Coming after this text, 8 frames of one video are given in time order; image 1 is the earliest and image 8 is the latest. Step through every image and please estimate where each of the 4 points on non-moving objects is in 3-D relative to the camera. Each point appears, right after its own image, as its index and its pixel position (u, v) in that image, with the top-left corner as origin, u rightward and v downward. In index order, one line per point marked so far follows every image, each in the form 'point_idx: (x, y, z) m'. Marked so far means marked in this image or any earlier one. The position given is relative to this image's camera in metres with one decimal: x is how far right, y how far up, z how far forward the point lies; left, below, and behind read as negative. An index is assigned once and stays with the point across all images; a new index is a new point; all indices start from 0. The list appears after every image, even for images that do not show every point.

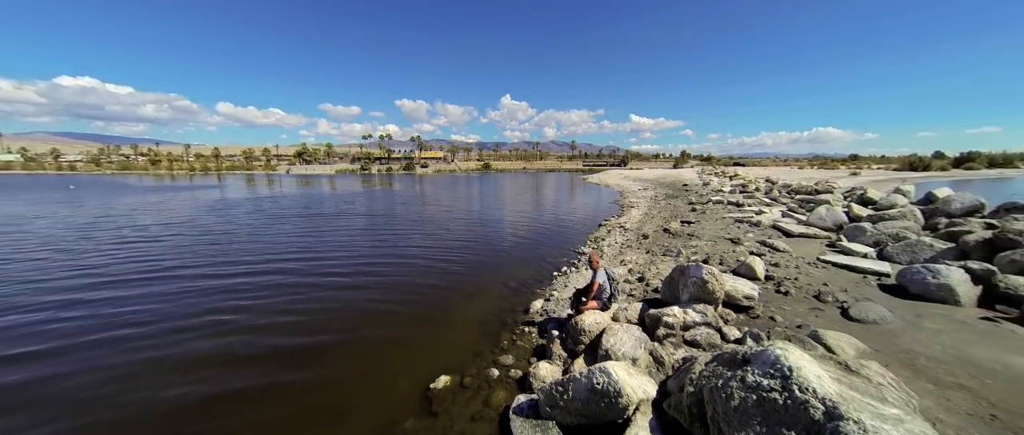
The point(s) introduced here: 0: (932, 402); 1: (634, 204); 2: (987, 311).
0: (+3.1, -1.3, +2.3) m
1: (+7.5, +0.8, +19.3) m
2: (+5.2, -1.0, +3.4) m
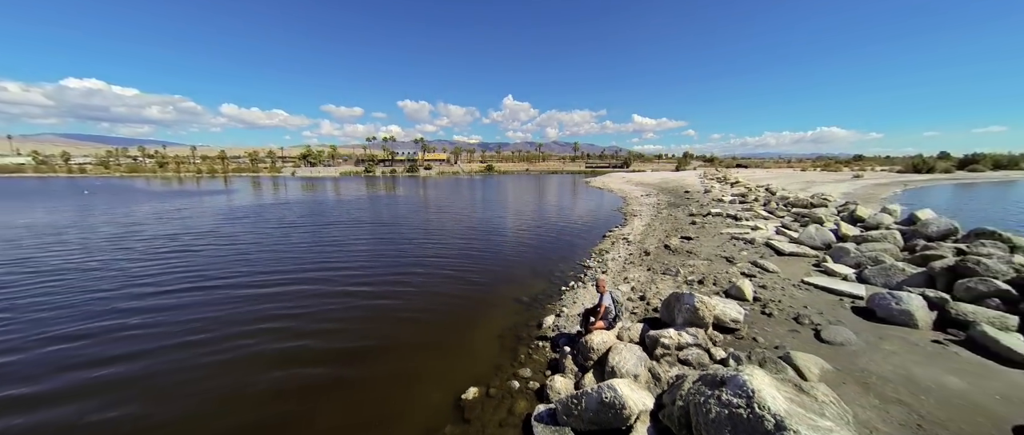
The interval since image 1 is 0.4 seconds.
0: (+3.4, -1.8, +2.9) m
1: (+7.9, +0.3, +19.9) m
2: (+5.4, -1.5, +4.0) m
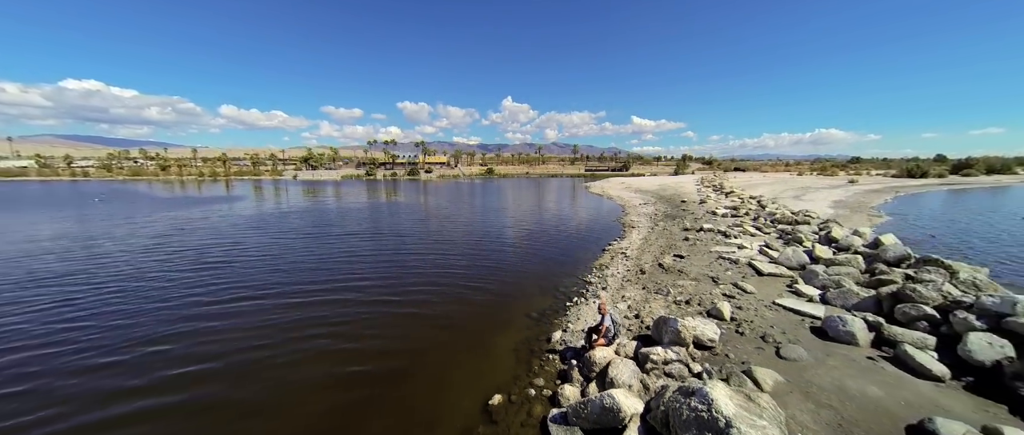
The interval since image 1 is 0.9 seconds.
0: (+3.7, -2.4, +3.9) m
1: (+8.2, -0.4, +20.9) m
2: (+5.7, -2.1, +5.0) m
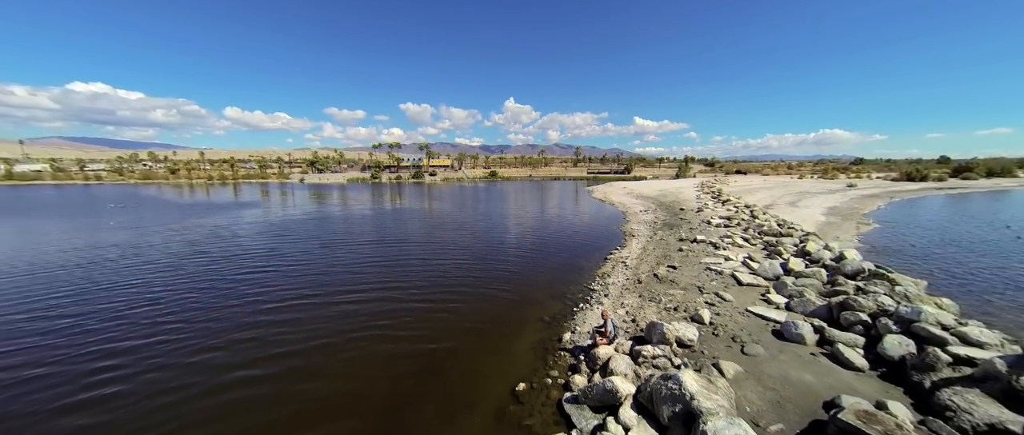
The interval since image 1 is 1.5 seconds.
0: (+4.1, -3.0, +5.3) m
1: (+8.8, -1.0, +22.3) m
2: (+6.2, -2.7, +6.4) m
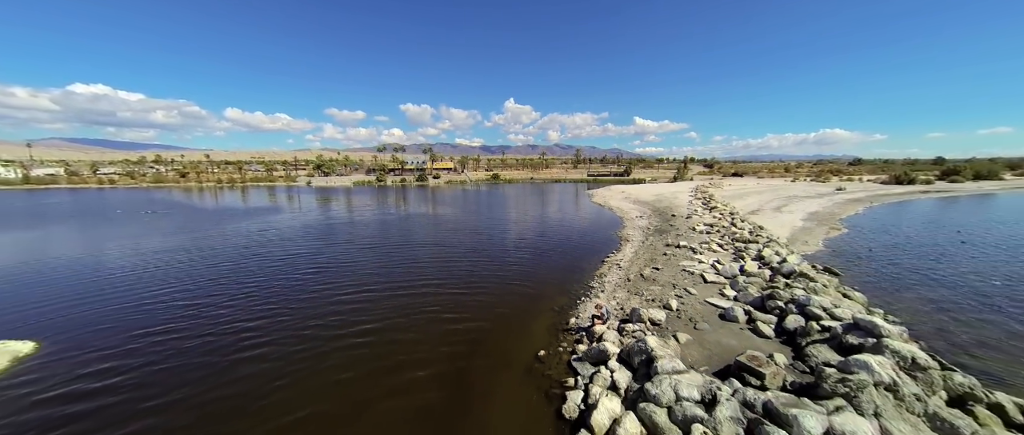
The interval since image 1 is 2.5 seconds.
0: (+4.8, -3.5, +8.3) m
1: (+9.5, -1.5, +25.2) m
2: (+6.9, -3.2, +9.3) m
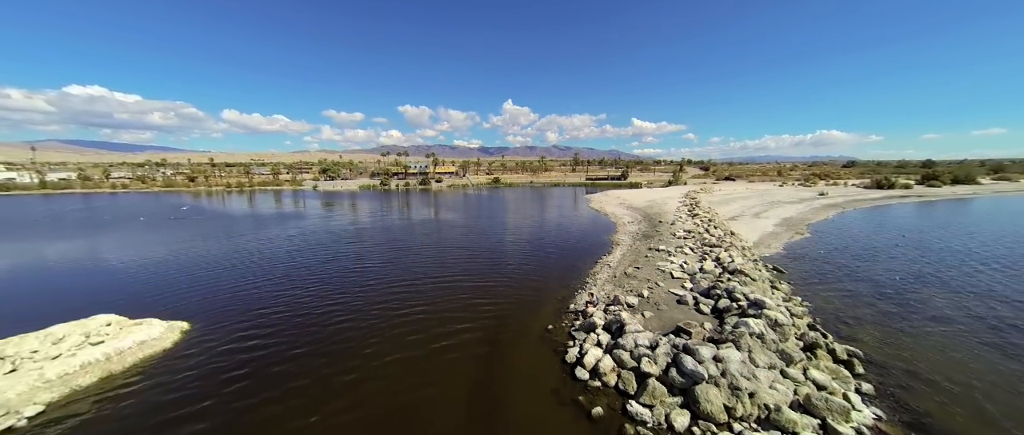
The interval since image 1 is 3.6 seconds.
0: (+5.6, -4.1, +12.3) m
1: (+10.1, -2.2, +29.3) m
2: (+7.6, -3.8, +13.4) m
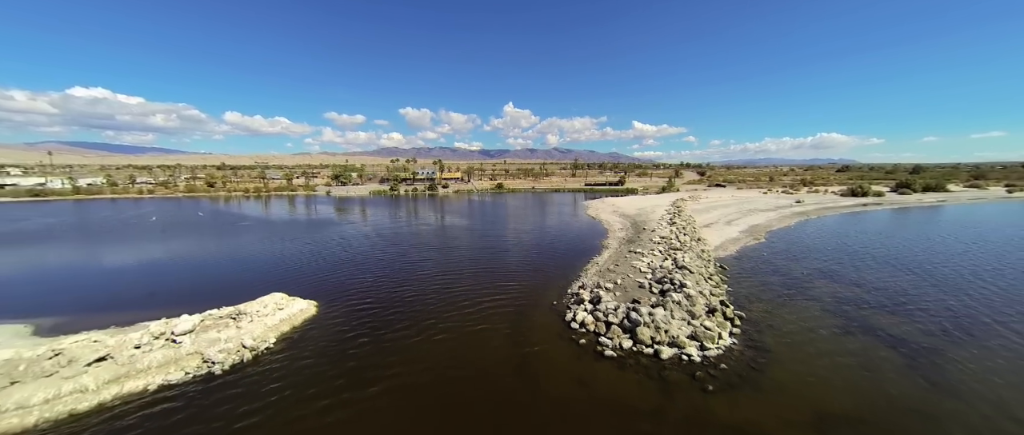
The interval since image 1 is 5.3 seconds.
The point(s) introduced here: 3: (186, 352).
0: (+6.7, -4.9, +19.3) m
1: (+11.3, -3.2, +36.3) m
2: (+8.8, -4.7, +20.4) m
3: (-14.3, -5.9, +13.8) m
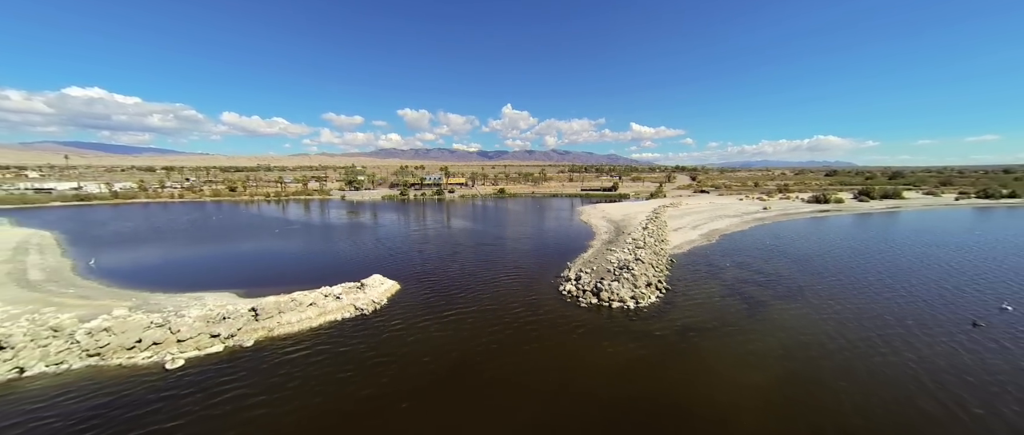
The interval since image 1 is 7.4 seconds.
0: (+8.0, -5.8, +30.2) m
1: (+12.5, -4.1, +47.3) m
2: (+10.0, -5.5, +31.3) m
3: (-13.0, -6.7, +24.6) m
